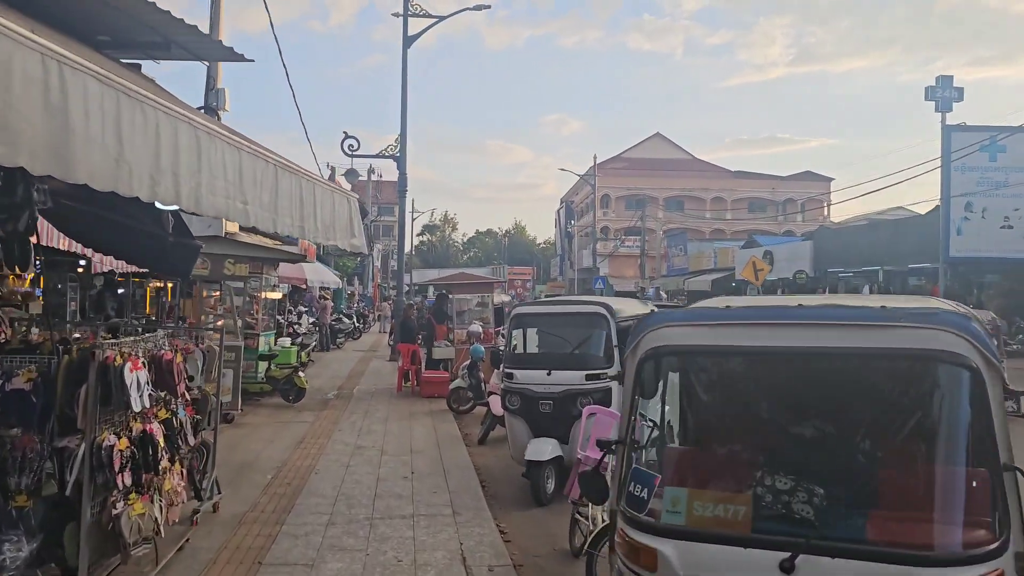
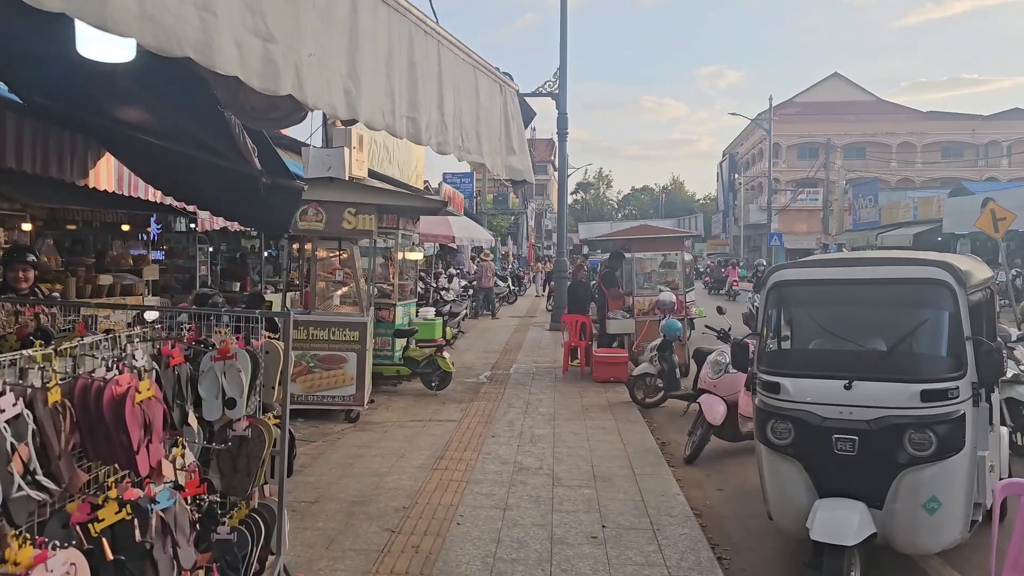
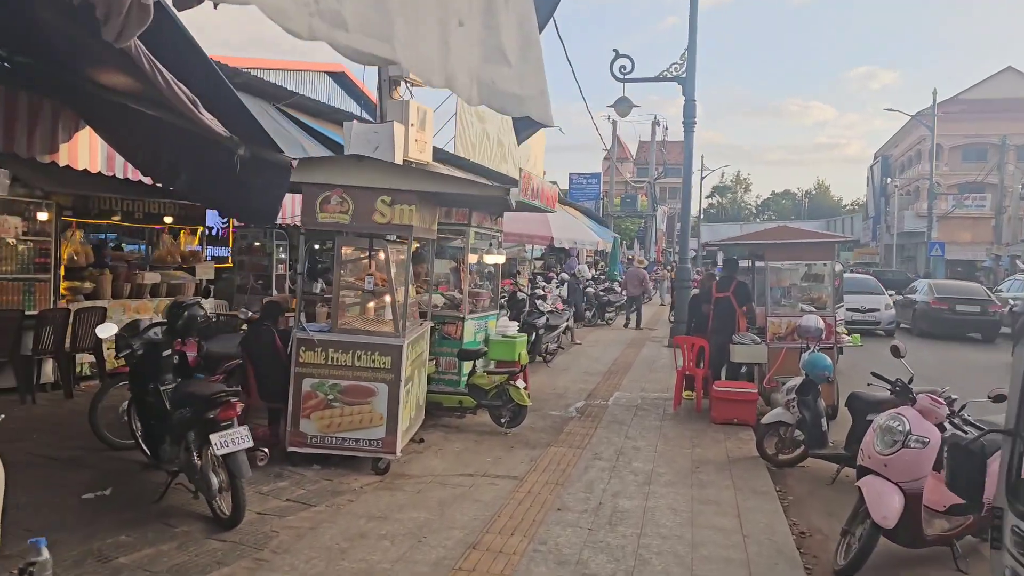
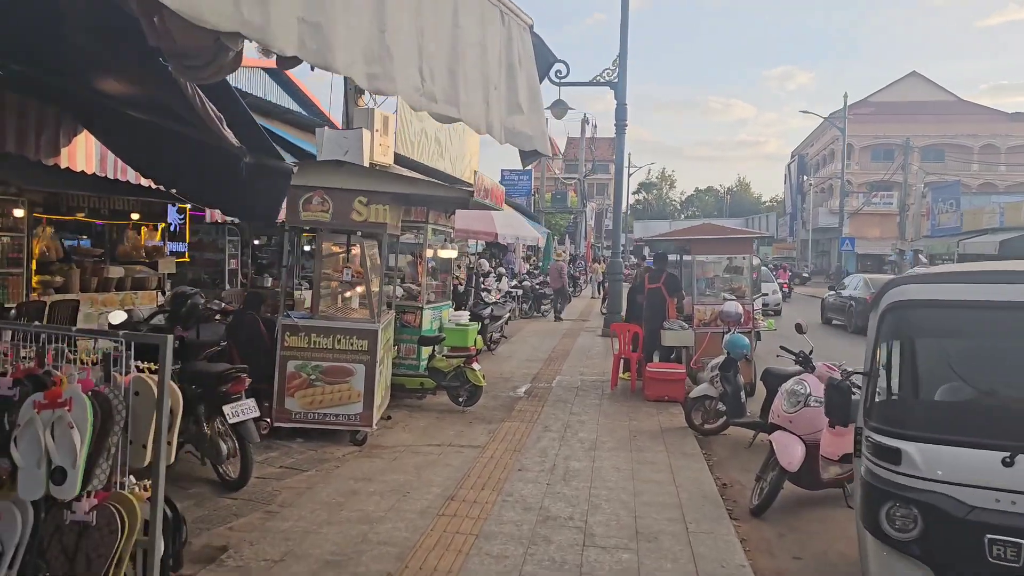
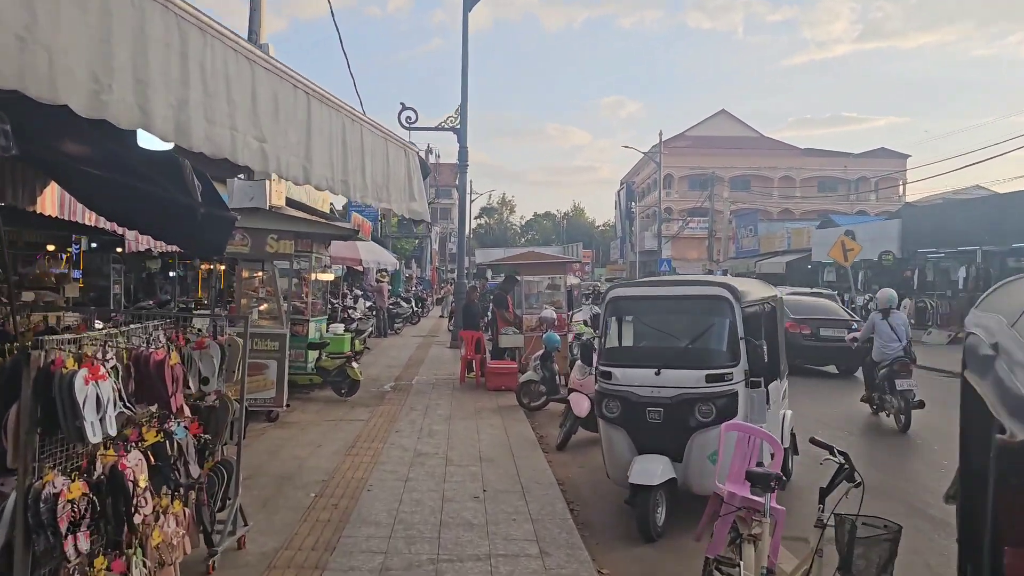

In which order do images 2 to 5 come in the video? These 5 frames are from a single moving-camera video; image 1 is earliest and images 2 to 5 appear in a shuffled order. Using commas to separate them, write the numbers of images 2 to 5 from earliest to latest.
5, 2, 4, 3
